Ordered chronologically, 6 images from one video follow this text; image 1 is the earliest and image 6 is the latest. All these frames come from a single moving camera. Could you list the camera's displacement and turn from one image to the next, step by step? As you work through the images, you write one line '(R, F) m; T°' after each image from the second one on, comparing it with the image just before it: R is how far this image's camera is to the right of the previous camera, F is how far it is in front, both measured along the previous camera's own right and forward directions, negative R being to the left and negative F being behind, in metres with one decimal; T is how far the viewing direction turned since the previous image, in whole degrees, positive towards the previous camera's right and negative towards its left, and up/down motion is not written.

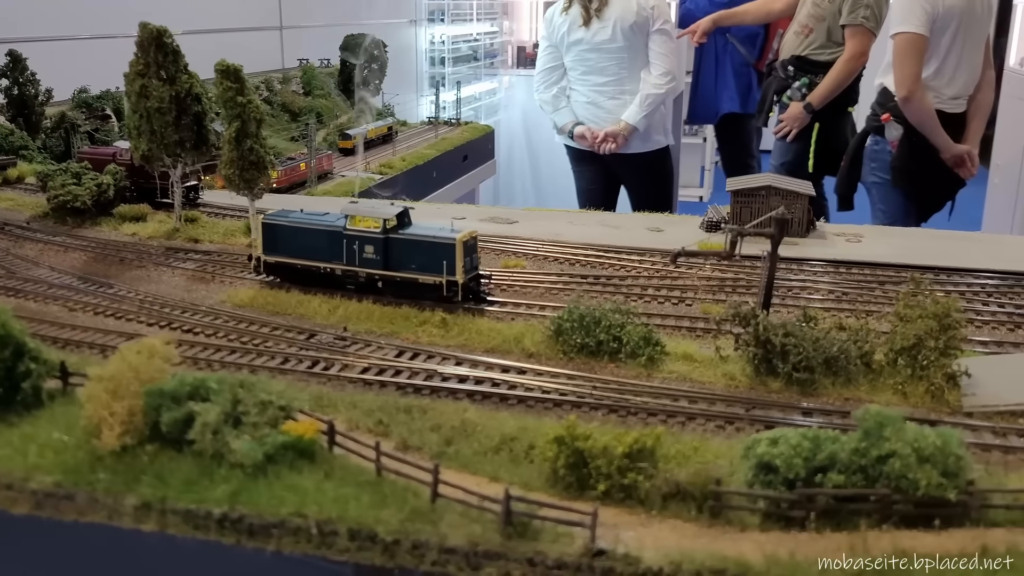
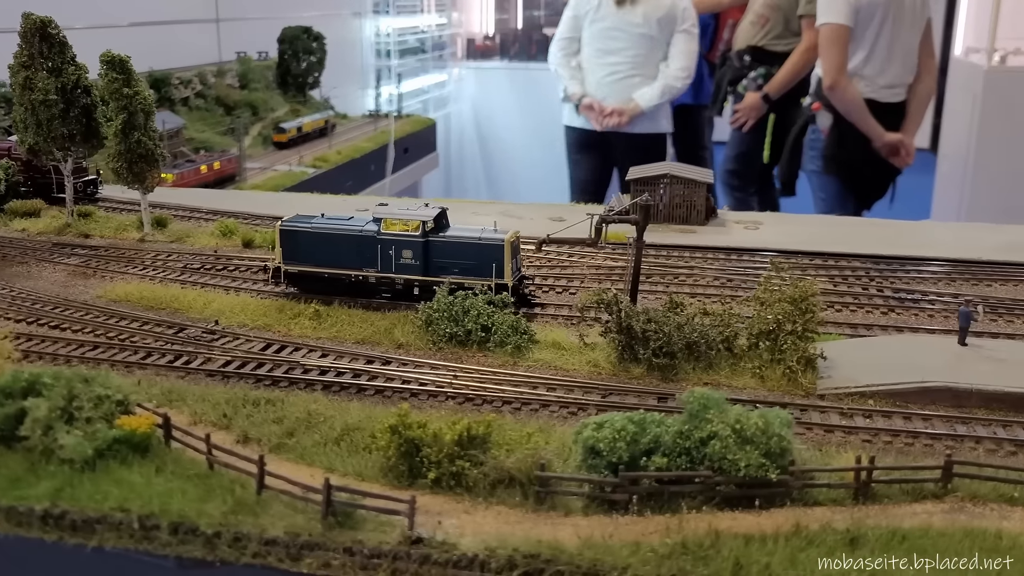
(+1.3, 0.0) m; +2°
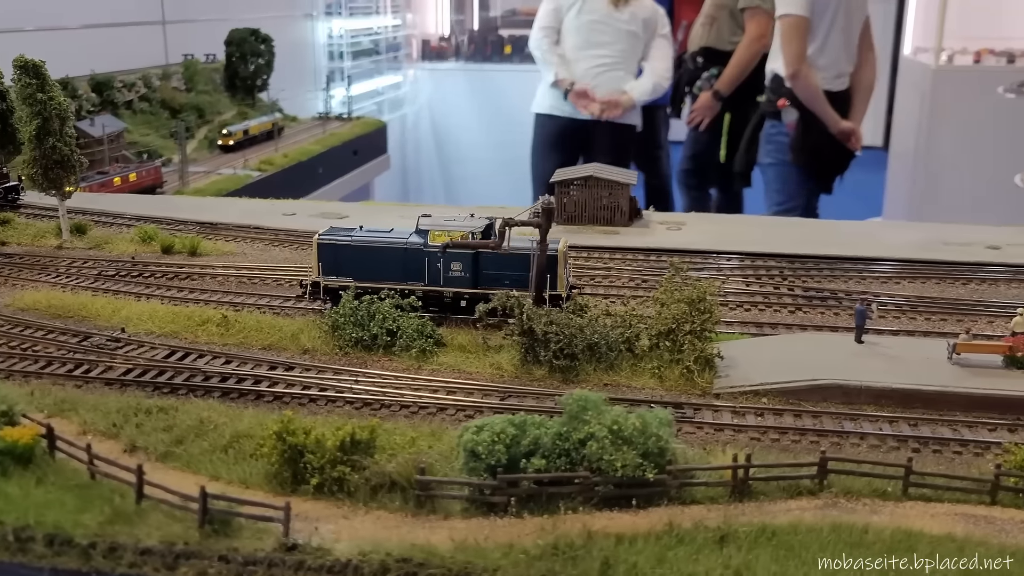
(+0.8, -0.1) m; +2°
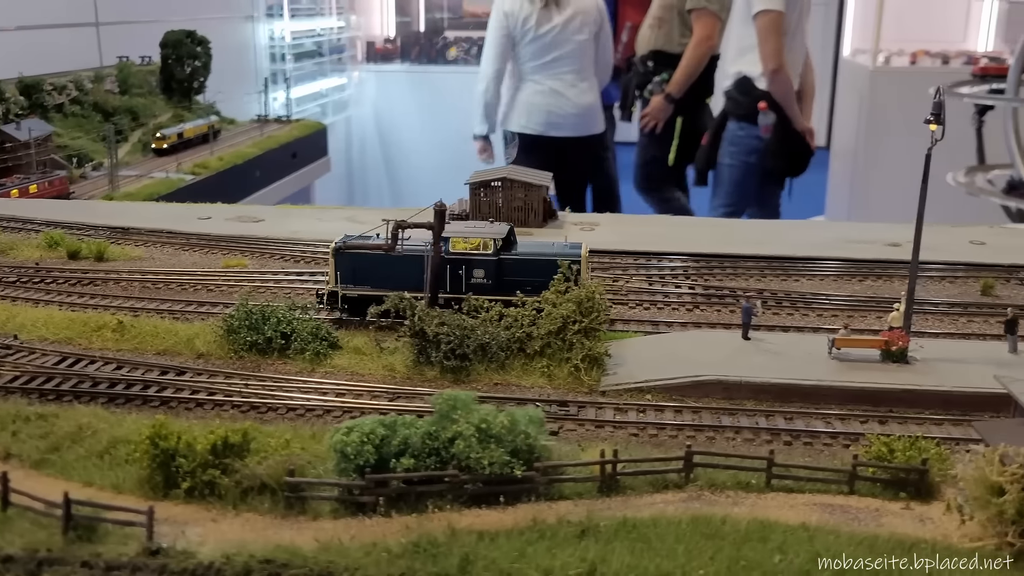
(+0.8, -0.2) m; +3°
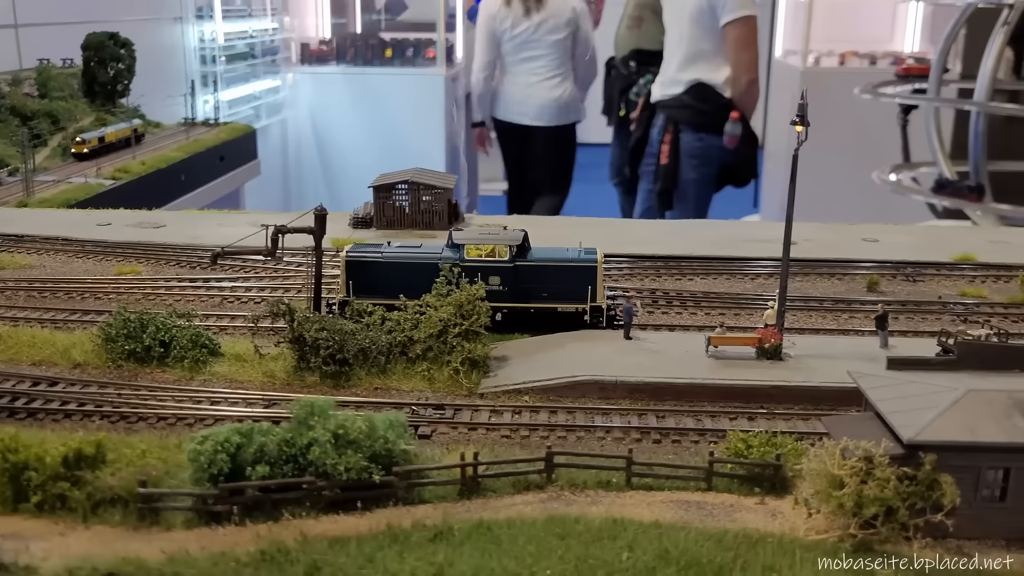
(+0.9, 0.0) m; +3°
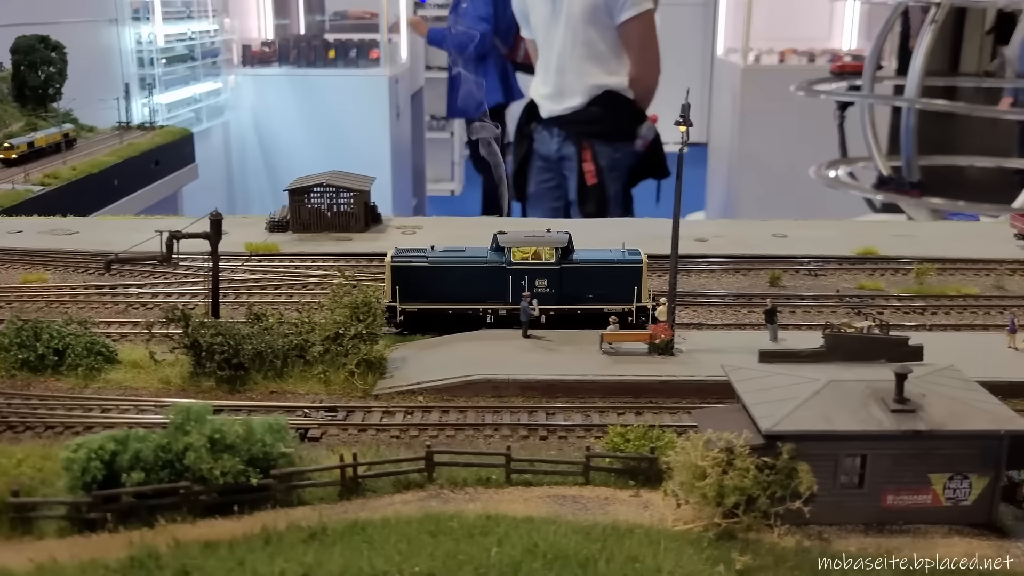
(+0.8, -0.2) m; +3°
